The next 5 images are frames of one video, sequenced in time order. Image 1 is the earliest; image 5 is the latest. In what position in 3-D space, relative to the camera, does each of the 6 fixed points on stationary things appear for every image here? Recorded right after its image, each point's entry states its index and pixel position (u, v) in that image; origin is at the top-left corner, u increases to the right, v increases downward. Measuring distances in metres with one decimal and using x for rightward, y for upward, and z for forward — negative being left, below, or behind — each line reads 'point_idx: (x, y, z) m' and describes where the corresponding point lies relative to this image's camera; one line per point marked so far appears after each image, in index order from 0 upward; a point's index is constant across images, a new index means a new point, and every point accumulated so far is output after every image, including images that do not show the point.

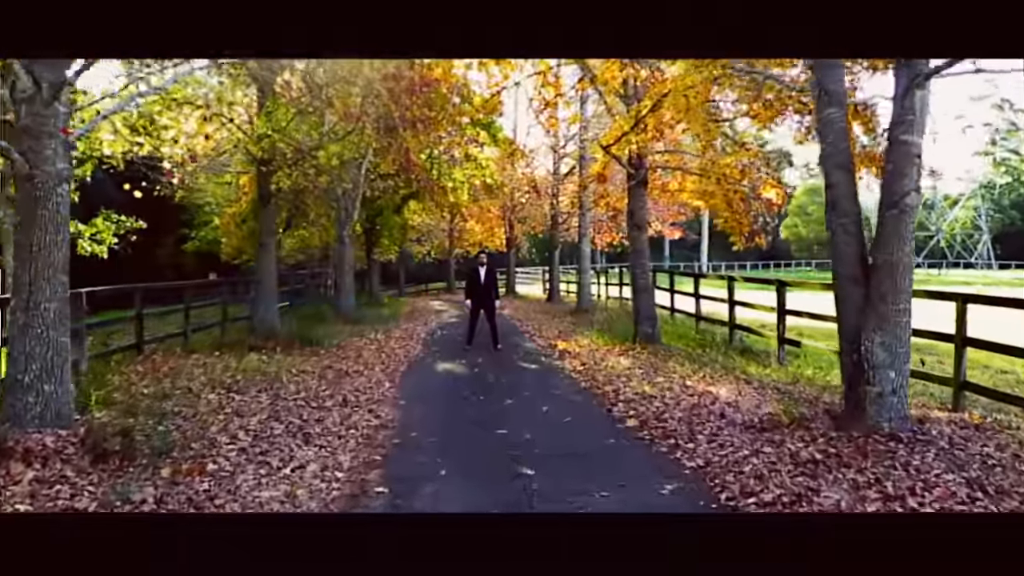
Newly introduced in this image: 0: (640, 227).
0: (+0.7, +0.3, +5.2) m
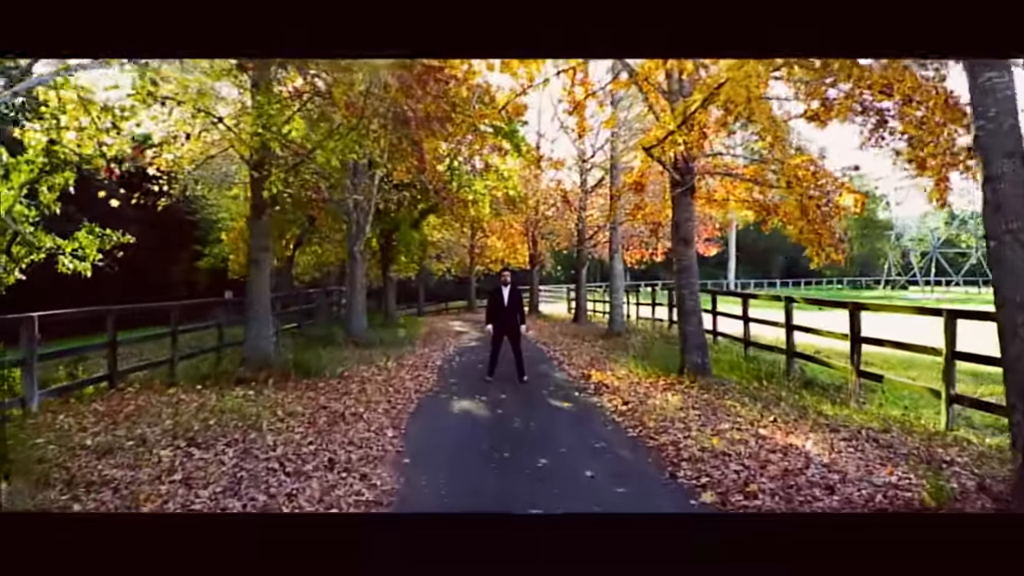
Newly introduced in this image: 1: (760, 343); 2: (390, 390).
0: (+0.8, +0.2, +4.6) m
1: (+1.1, -0.2, +4.5) m
2: (-0.6, -0.5, +4.4) m
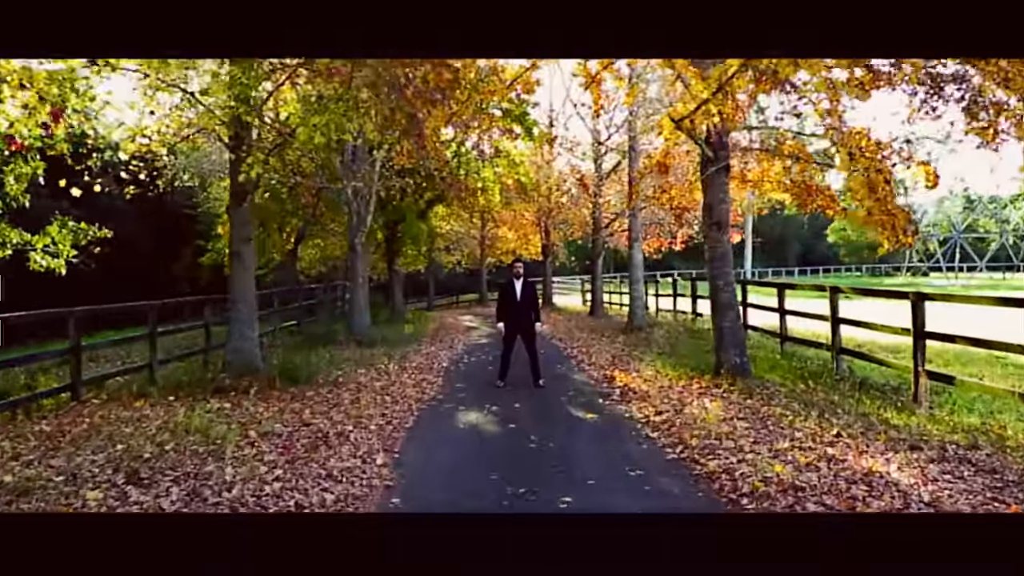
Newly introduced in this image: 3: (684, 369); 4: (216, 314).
0: (+0.9, +0.3, +4.2) m
1: (+1.2, -0.2, +4.1) m
2: (-0.5, -0.5, +4.0) m
3: (+0.7, -0.3, +4.1) m
4: (-1.2, -0.1, +4.0) m
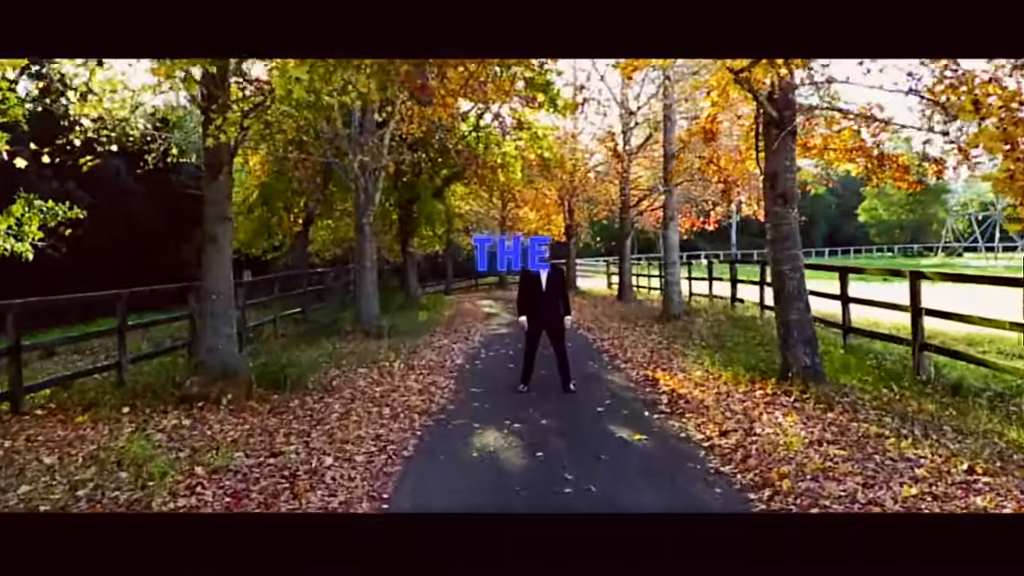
0: (+1.0, +0.3, +3.6) m
1: (+1.2, -0.1, +3.5) m
2: (-0.4, -0.4, +3.5) m
3: (+0.8, -0.3, +3.5) m
4: (-1.1, -0.1, +3.5) m
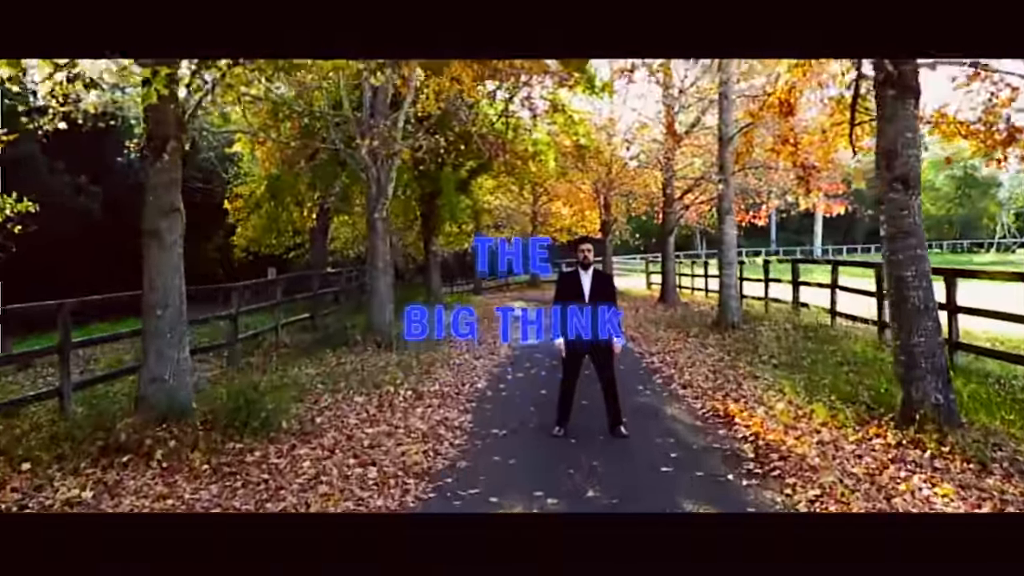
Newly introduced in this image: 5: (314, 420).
0: (+1.1, +0.3, +2.9) m
1: (+1.3, -0.2, +2.8) m
2: (-0.3, -0.4, +2.8) m
3: (+0.9, -0.3, +2.8) m
4: (-1.0, -0.1, +2.9) m
5: (-0.5, -0.3, +2.9) m
